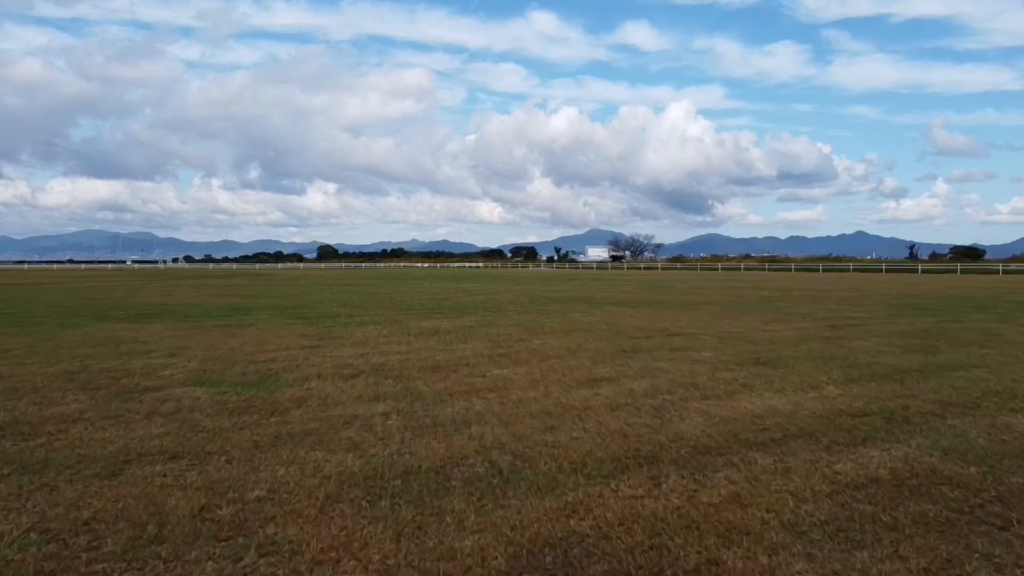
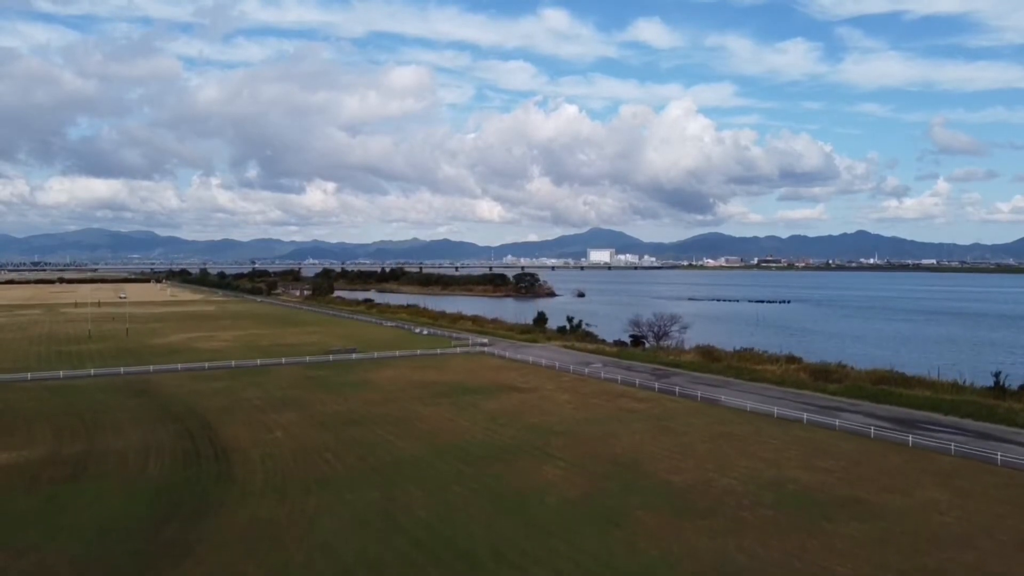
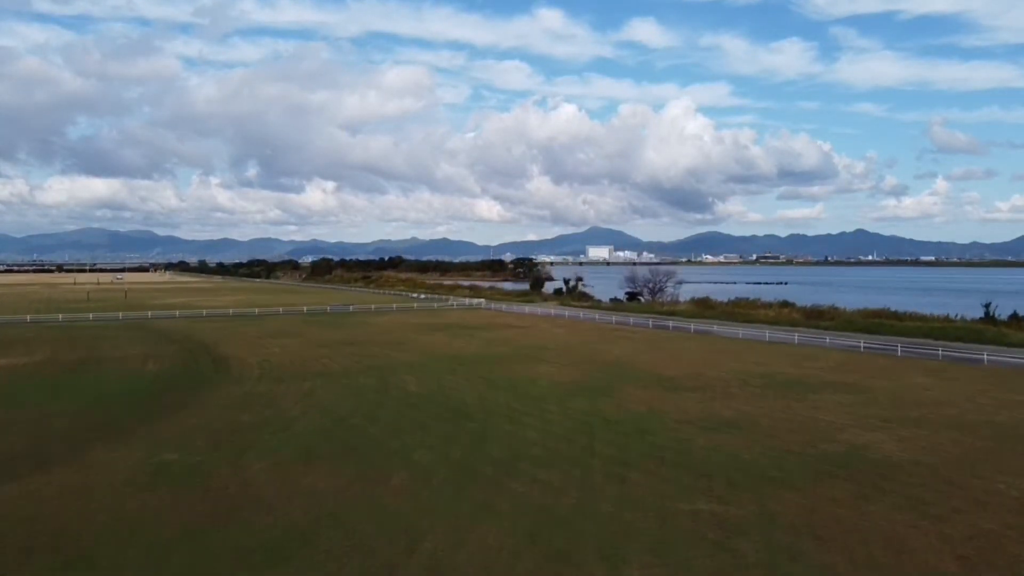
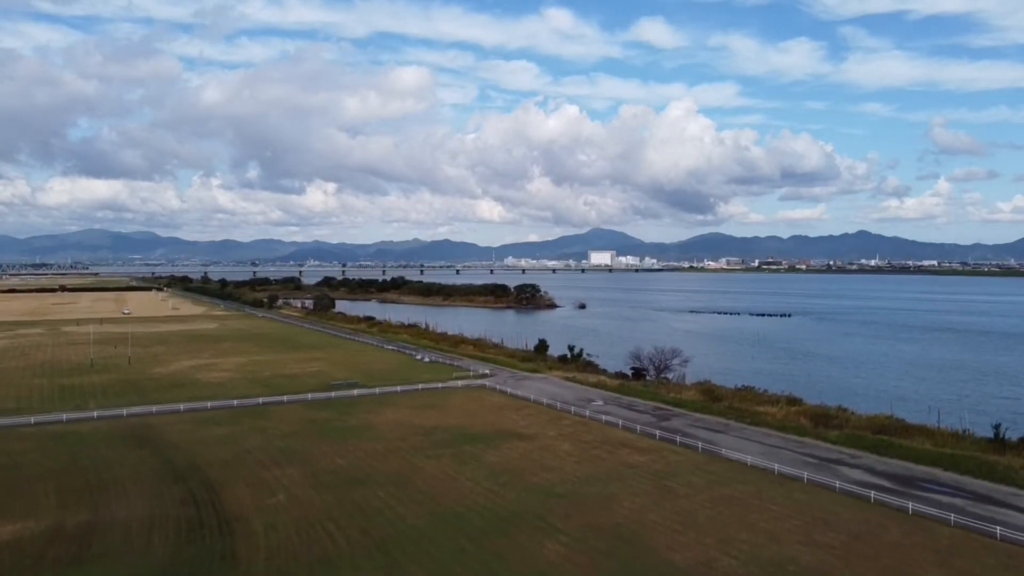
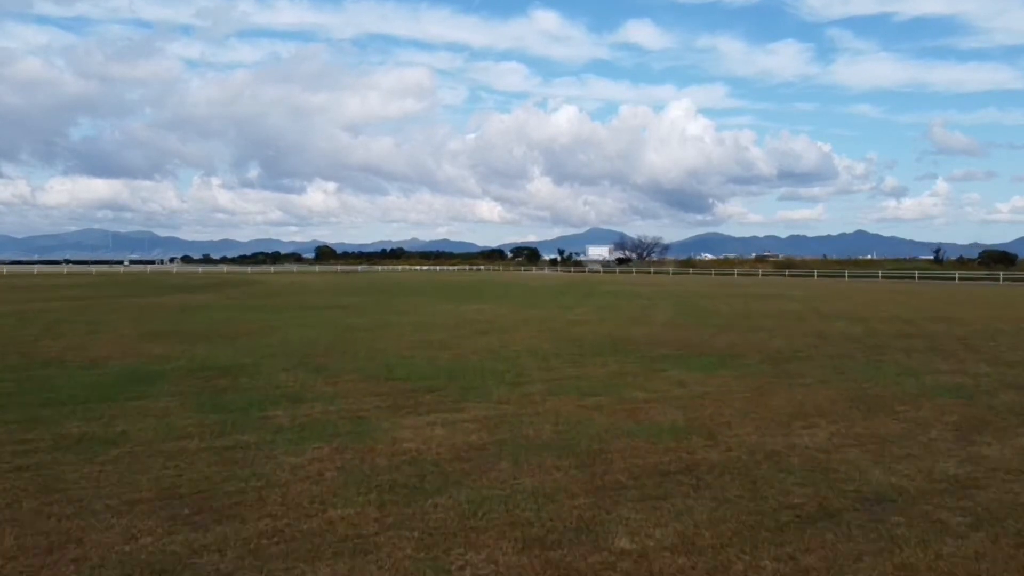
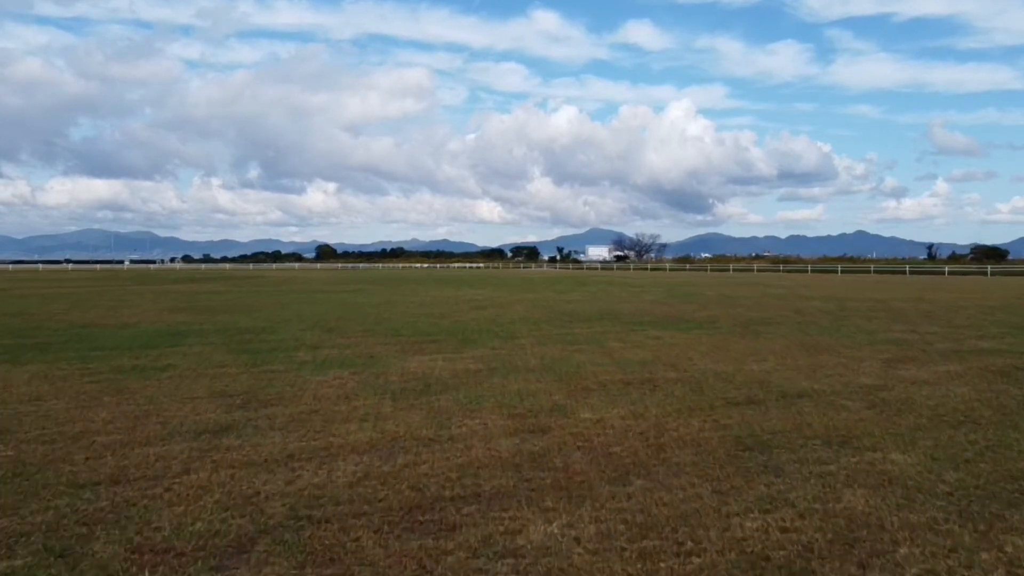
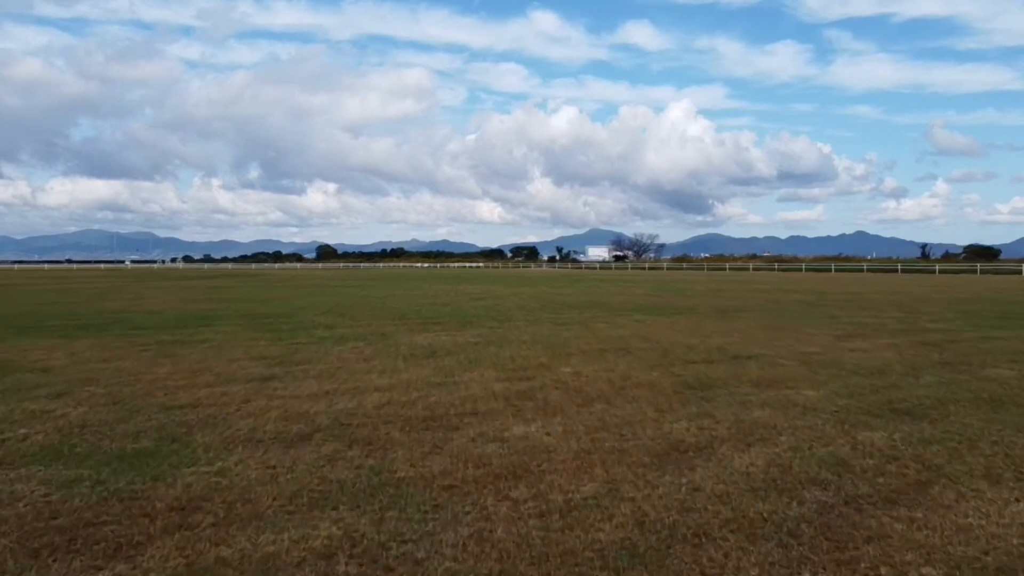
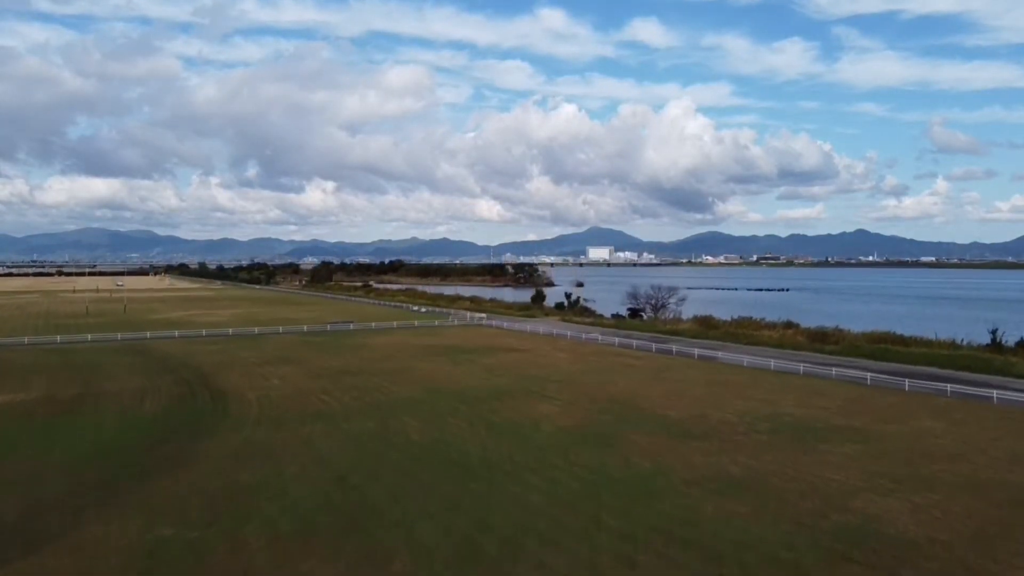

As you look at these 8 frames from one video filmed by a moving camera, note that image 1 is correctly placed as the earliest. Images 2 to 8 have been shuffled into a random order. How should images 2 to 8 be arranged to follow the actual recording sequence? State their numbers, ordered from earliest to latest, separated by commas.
7, 6, 5, 3, 8, 2, 4
